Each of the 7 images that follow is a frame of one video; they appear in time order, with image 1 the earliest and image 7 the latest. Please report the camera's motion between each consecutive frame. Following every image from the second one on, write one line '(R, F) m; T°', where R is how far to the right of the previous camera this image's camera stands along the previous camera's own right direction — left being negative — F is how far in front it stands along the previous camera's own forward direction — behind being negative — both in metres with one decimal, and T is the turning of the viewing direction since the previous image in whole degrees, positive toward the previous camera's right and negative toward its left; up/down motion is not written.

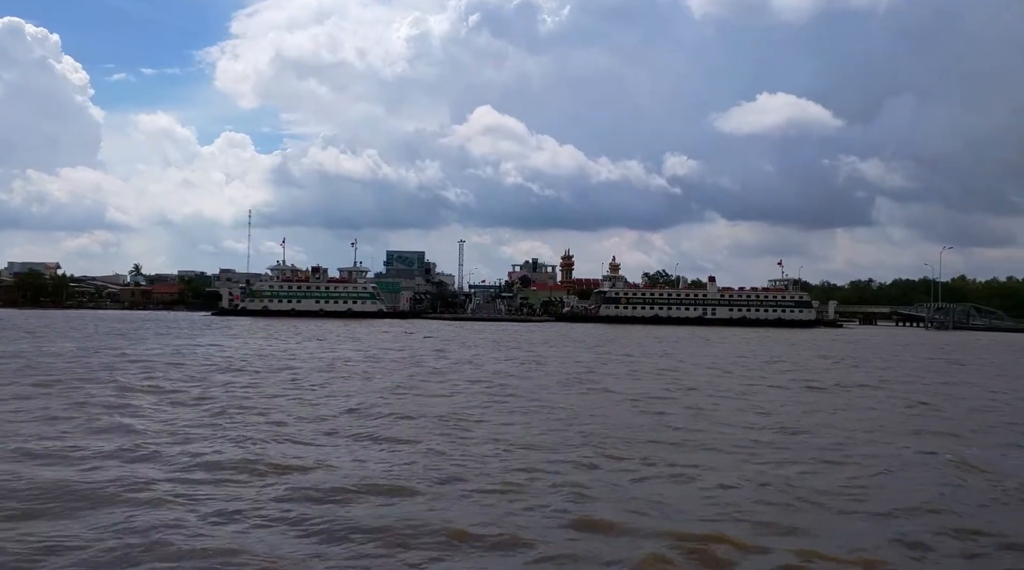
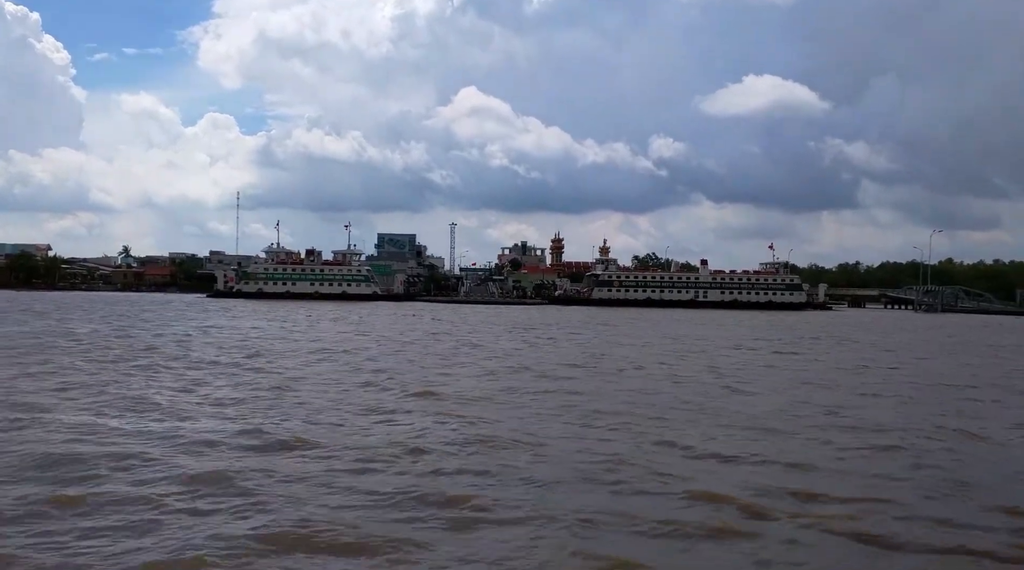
(-0.9, -0.6) m; +1°
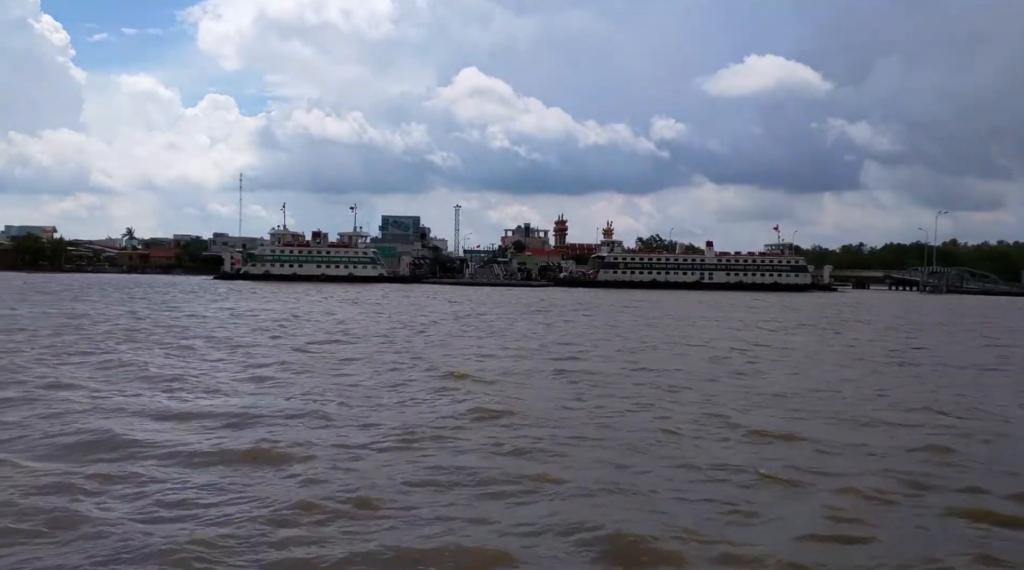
(-0.6, -0.3) m; 0°
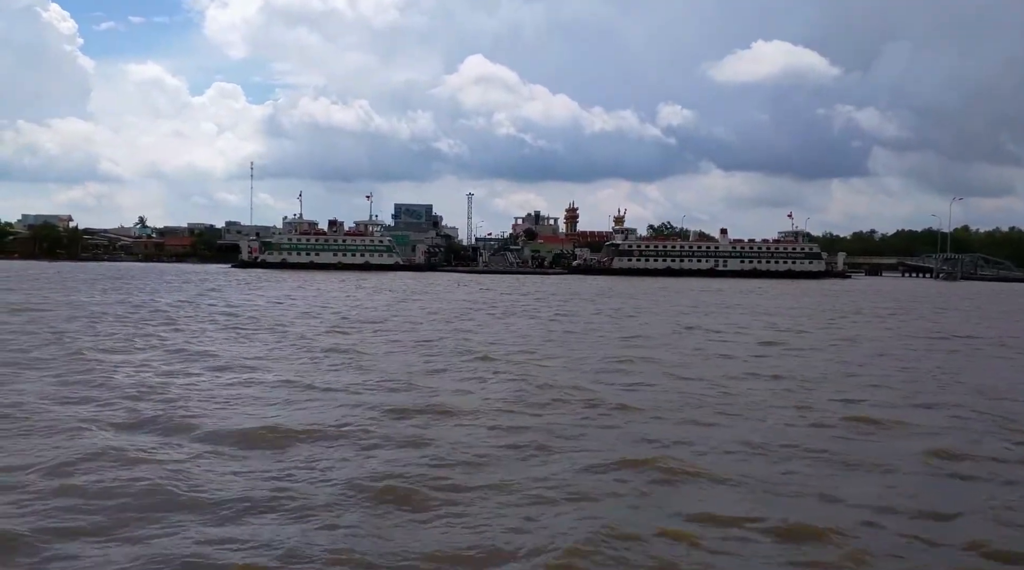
(-1.0, -0.6) m; 0°
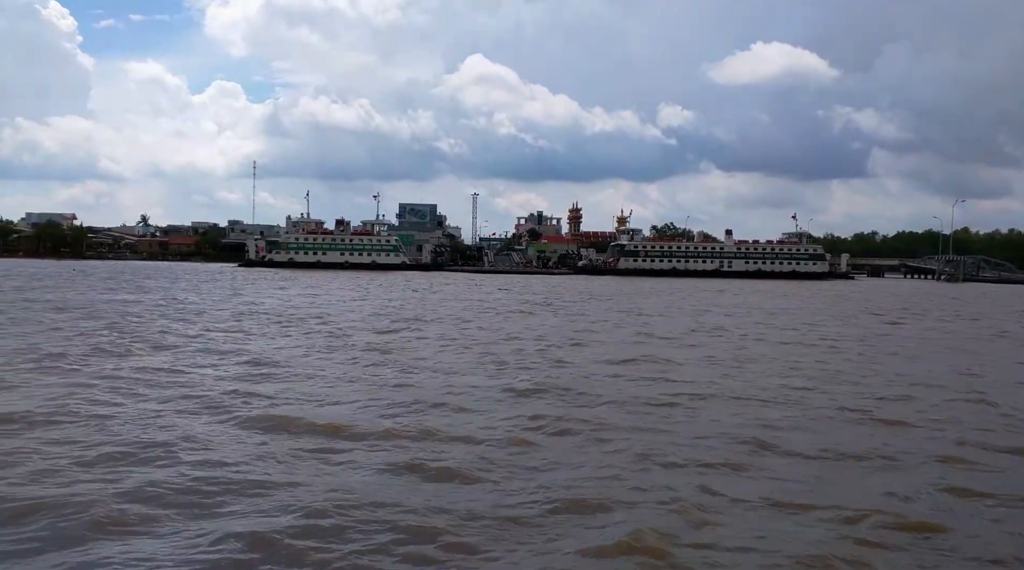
(-0.7, -0.5) m; 0°
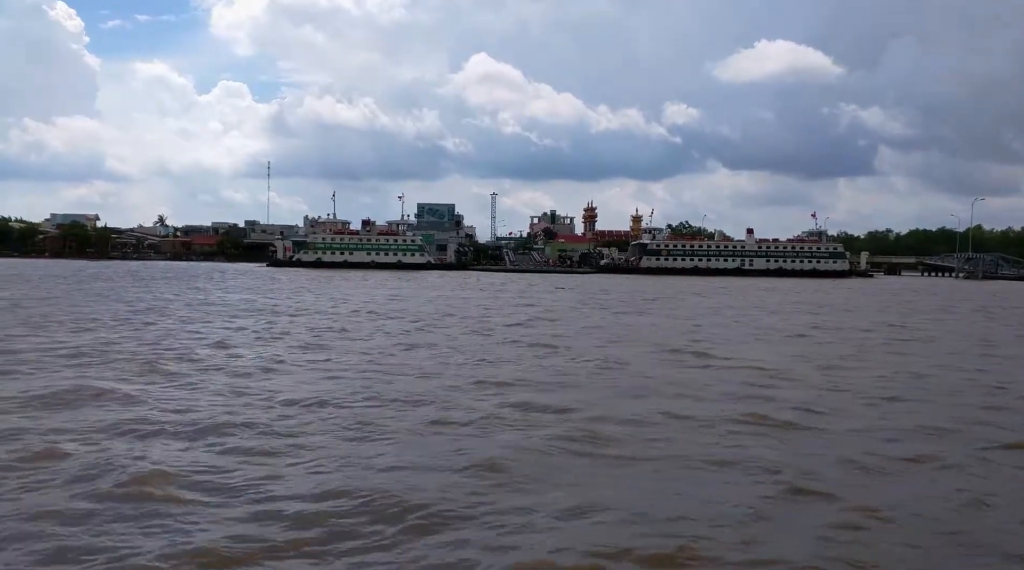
(-2.2, -1.4) m; 0°
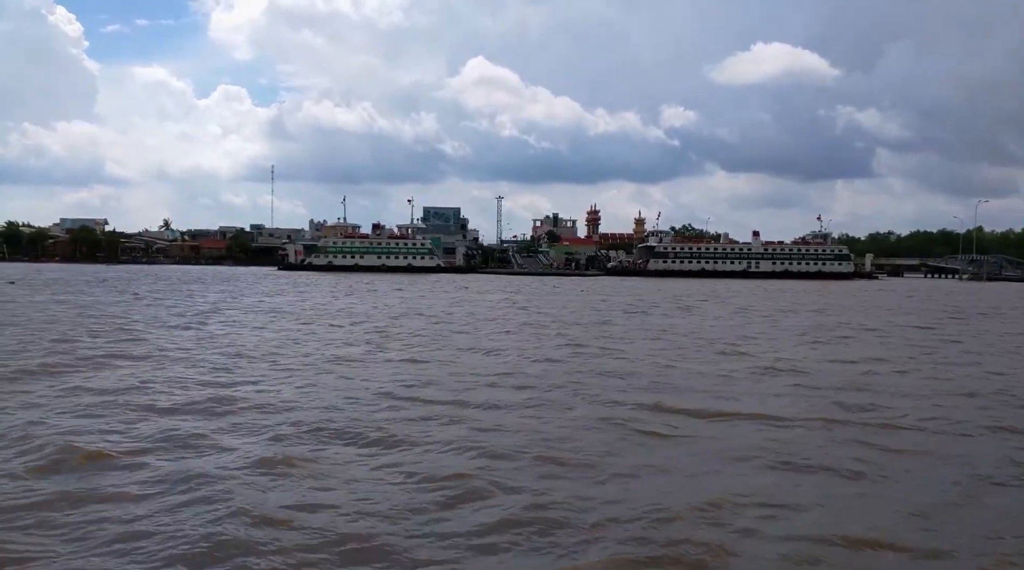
(-1.3, -1.1) m; 0°
